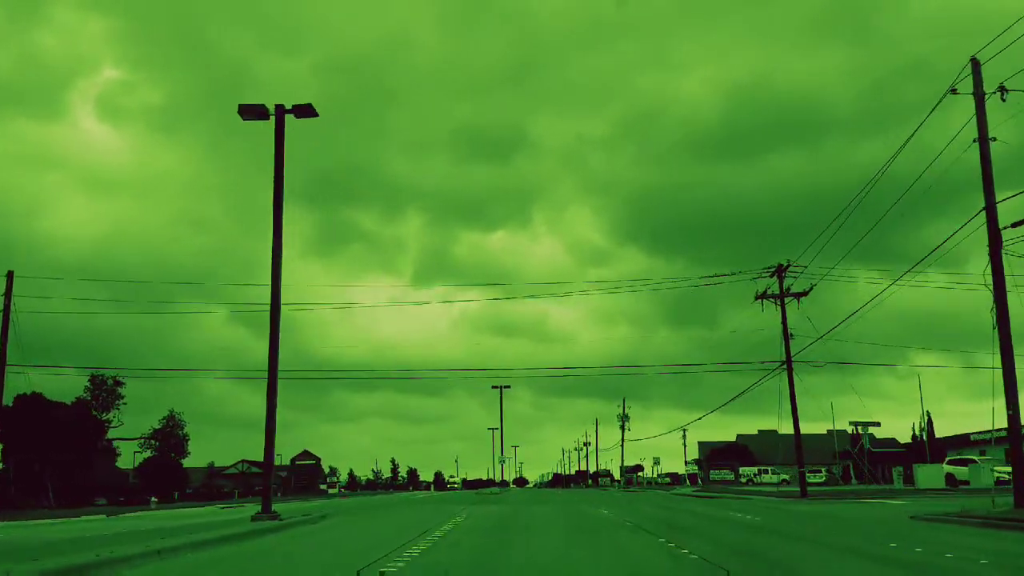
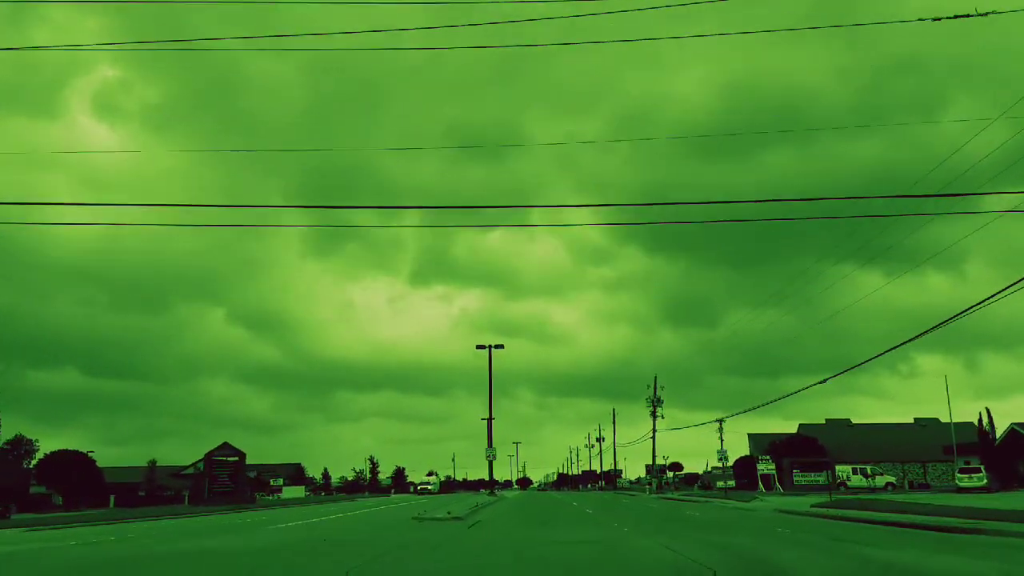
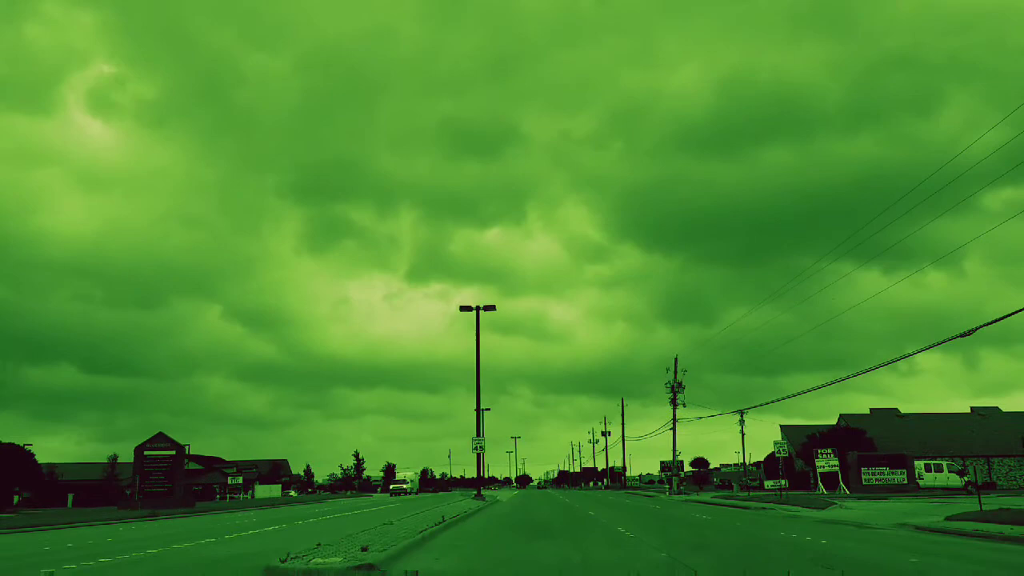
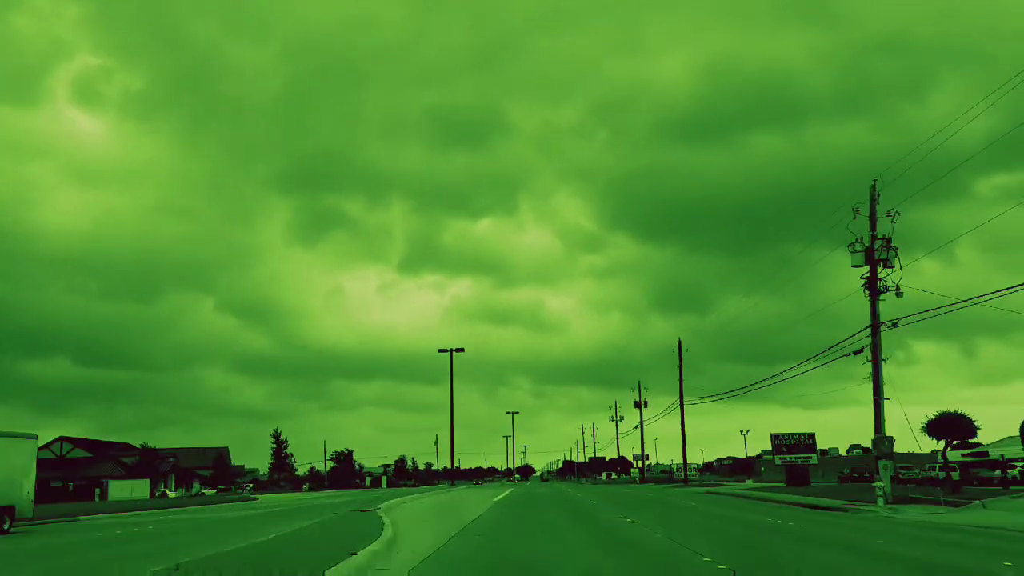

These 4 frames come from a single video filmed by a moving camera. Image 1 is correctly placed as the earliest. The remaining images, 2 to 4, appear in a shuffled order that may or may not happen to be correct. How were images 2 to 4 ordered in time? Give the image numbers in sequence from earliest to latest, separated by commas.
2, 3, 4
